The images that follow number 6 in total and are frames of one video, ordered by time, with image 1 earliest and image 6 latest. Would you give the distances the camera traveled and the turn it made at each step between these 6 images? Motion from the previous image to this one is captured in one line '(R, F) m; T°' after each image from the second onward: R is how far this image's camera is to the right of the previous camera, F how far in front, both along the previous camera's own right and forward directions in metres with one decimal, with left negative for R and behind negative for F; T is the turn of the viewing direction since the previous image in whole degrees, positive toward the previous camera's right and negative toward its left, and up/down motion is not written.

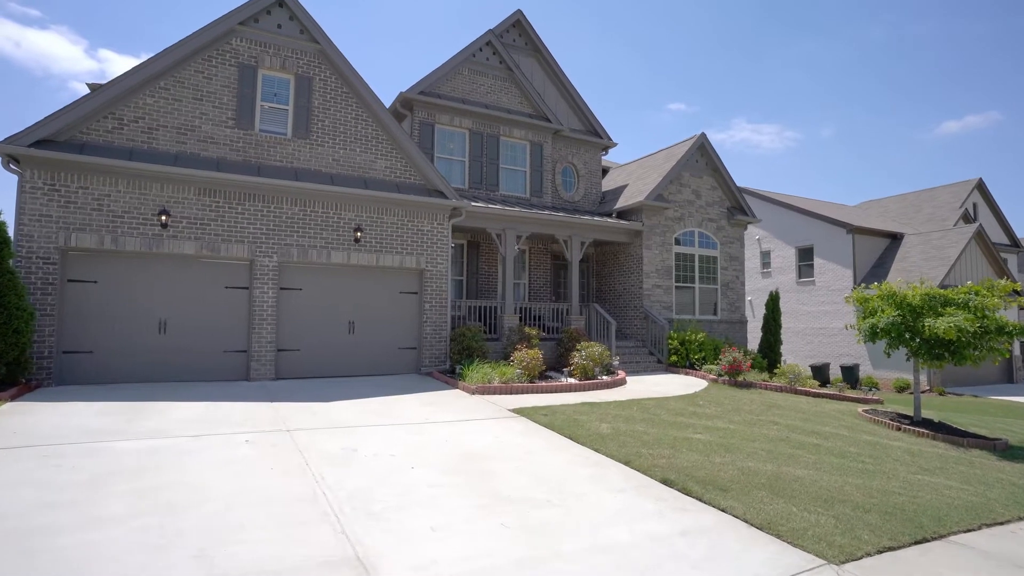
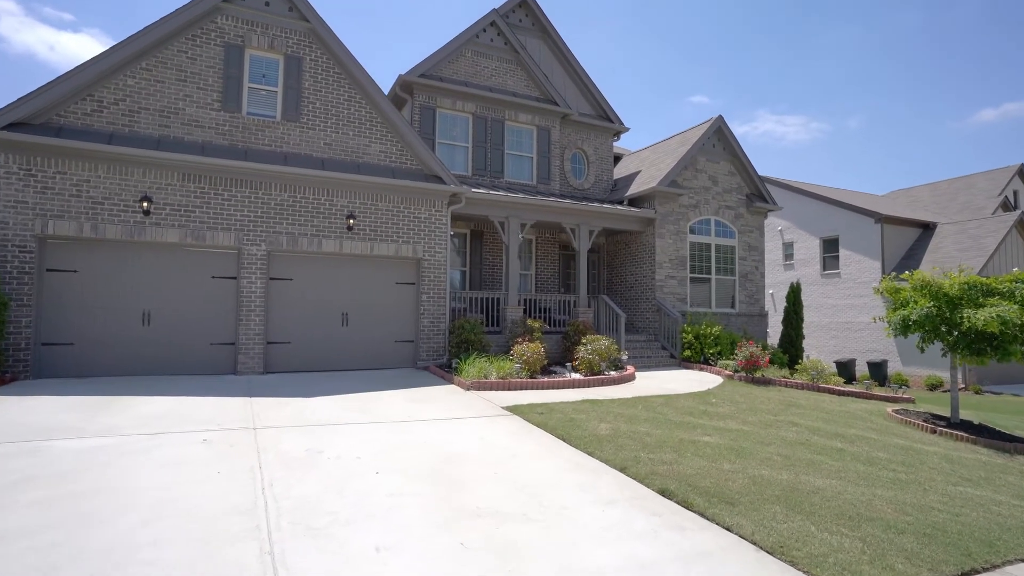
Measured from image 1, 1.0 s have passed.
(+0.4, +0.6) m; -2°
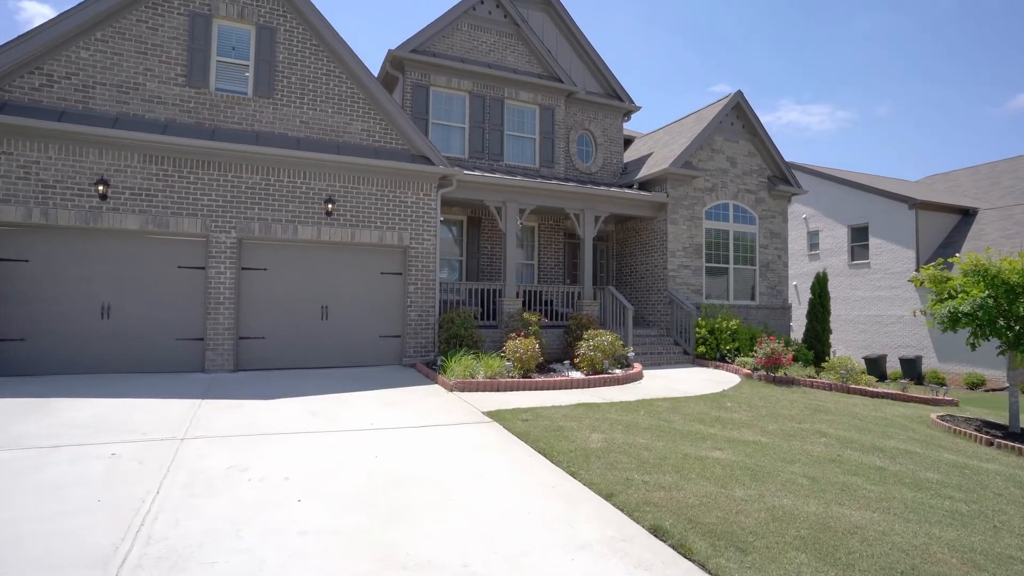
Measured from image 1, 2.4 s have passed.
(+0.5, +1.0) m; -2°
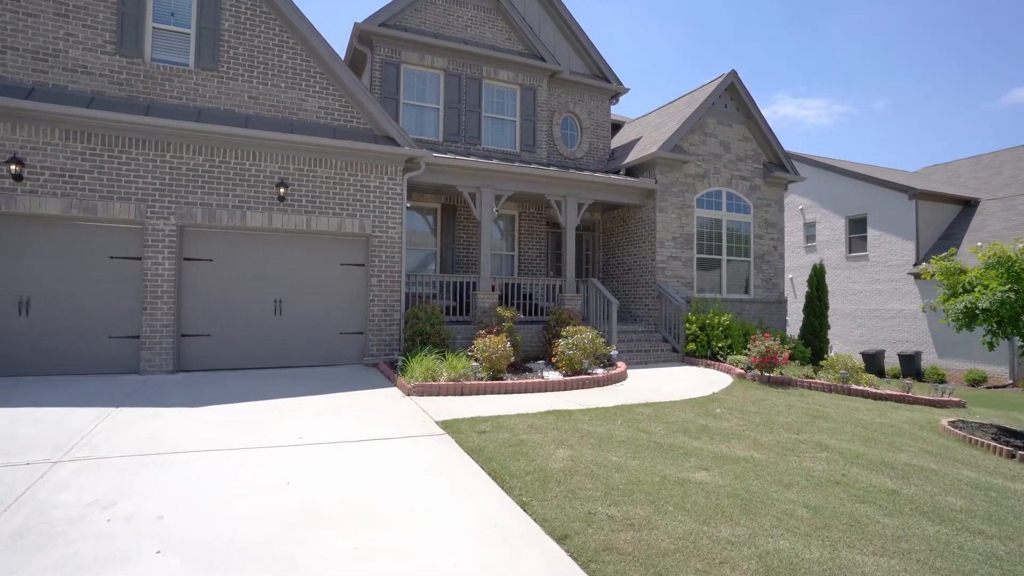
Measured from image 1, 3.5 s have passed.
(+0.4, +0.9) m; 0°
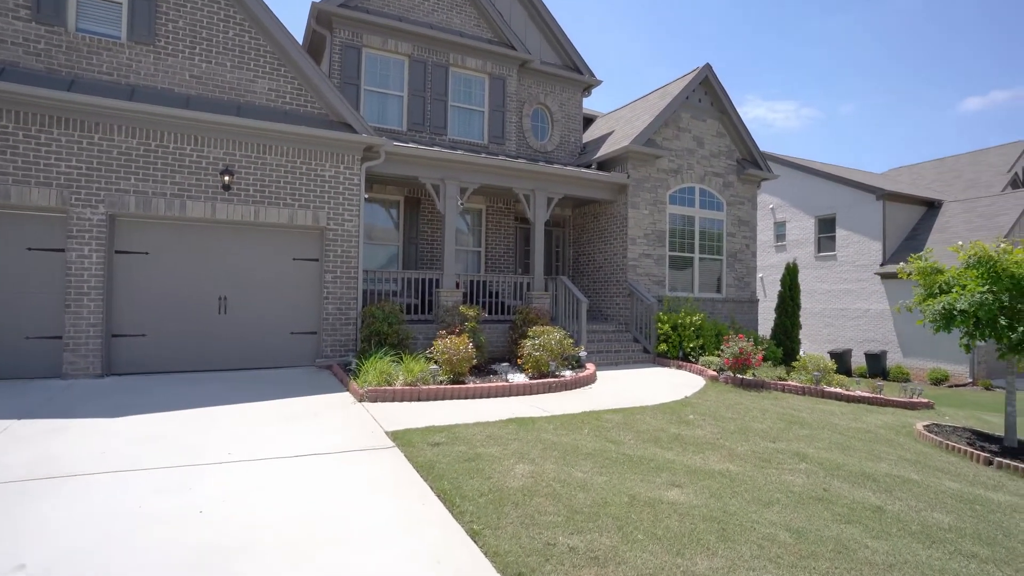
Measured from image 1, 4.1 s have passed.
(+0.2, +0.5) m; +3°
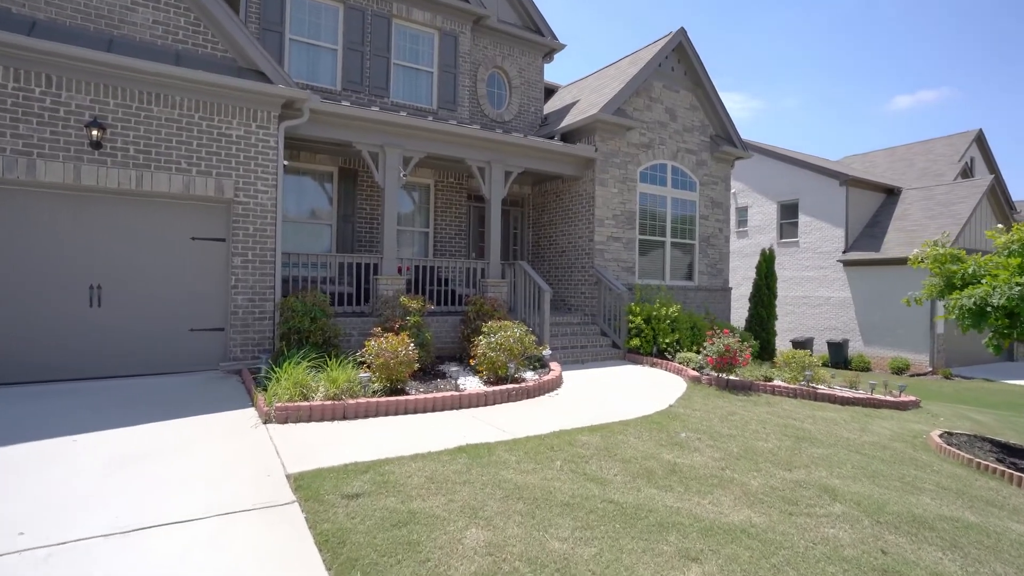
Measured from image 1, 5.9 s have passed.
(0.0, +1.4) m; +5°
